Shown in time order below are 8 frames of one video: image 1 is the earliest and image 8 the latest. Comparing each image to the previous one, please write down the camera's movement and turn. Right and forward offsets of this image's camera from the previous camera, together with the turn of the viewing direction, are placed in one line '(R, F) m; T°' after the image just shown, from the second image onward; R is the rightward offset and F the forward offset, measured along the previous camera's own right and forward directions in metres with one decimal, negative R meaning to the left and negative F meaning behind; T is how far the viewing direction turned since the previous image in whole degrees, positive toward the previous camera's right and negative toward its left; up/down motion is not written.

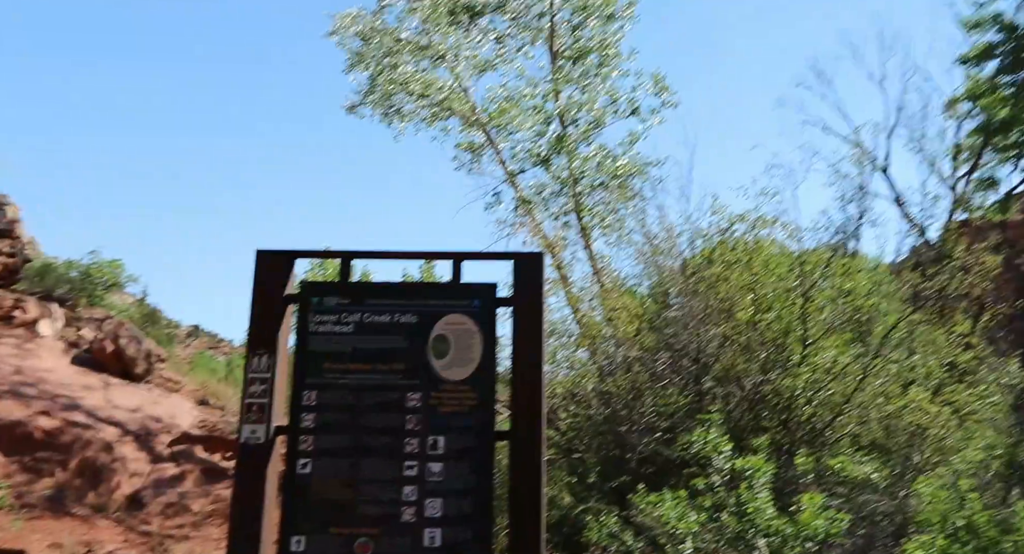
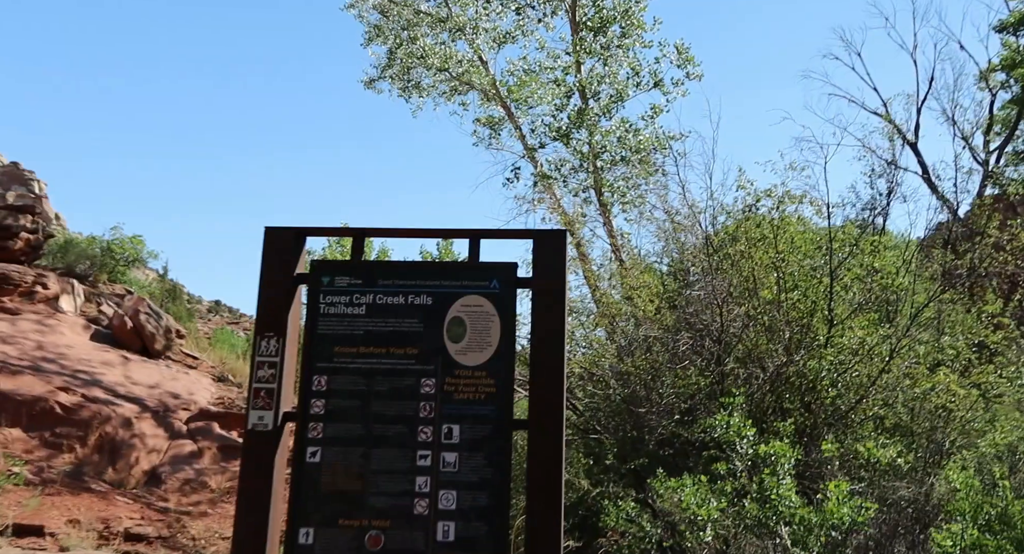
(0.0, +0.4) m; -1°
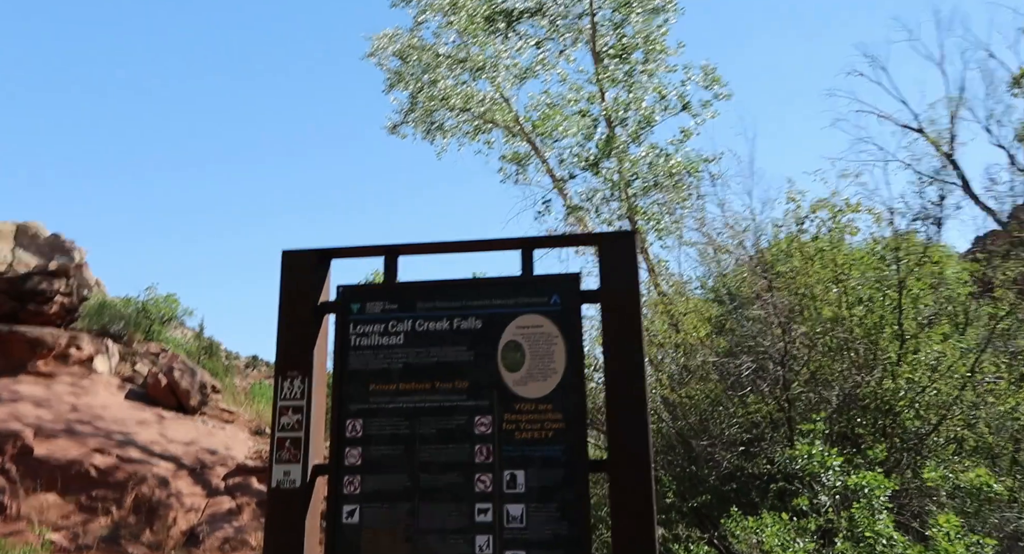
(-0.2, +1.1) m; -2°
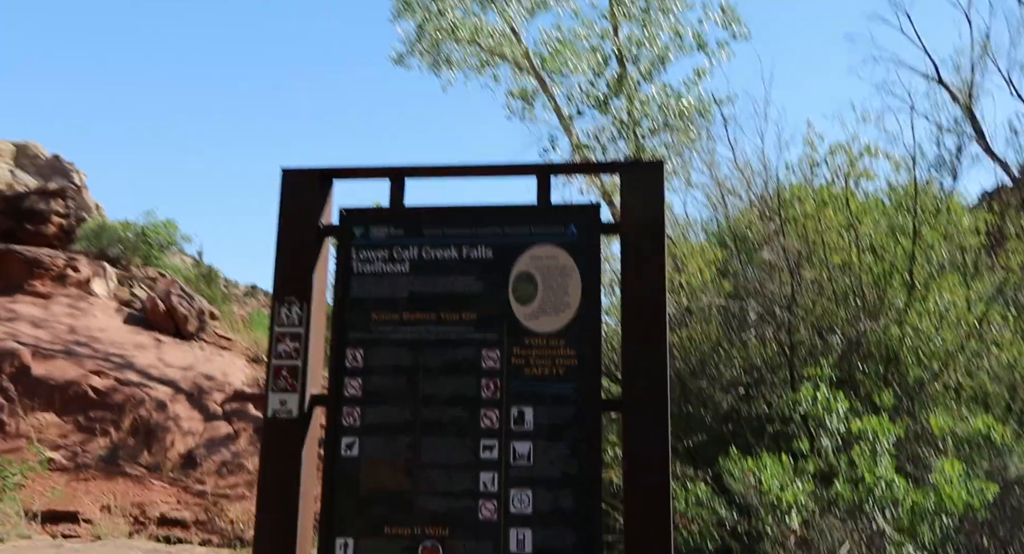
(-0.1, +0.3) m; 0°
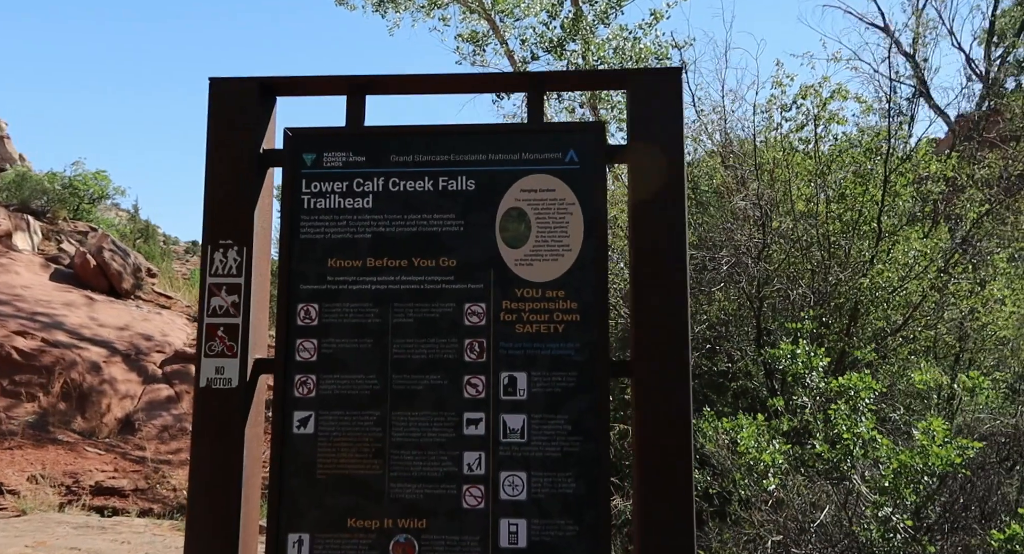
(-0.2, +1.0) m; +3°
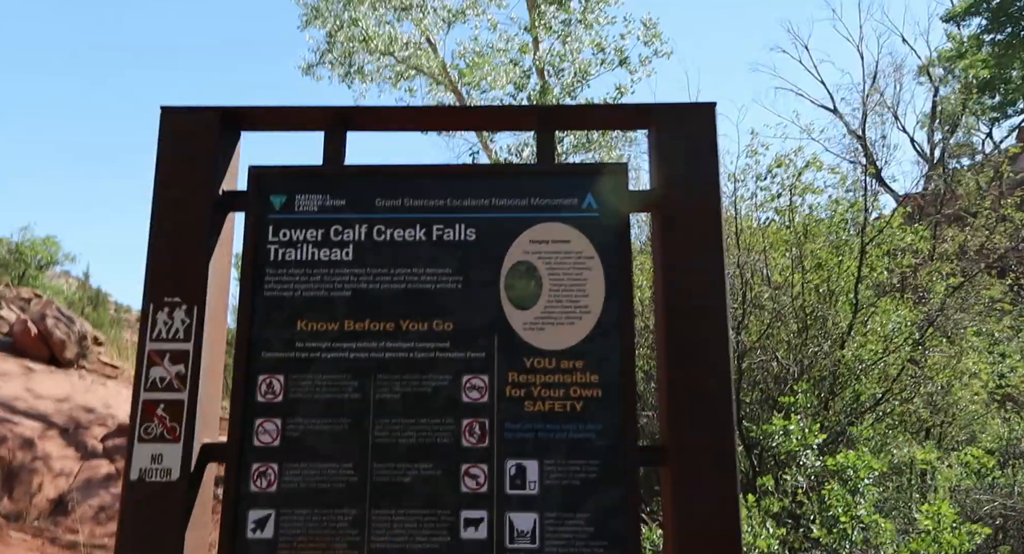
(-0.2, +0.7) m; +2°
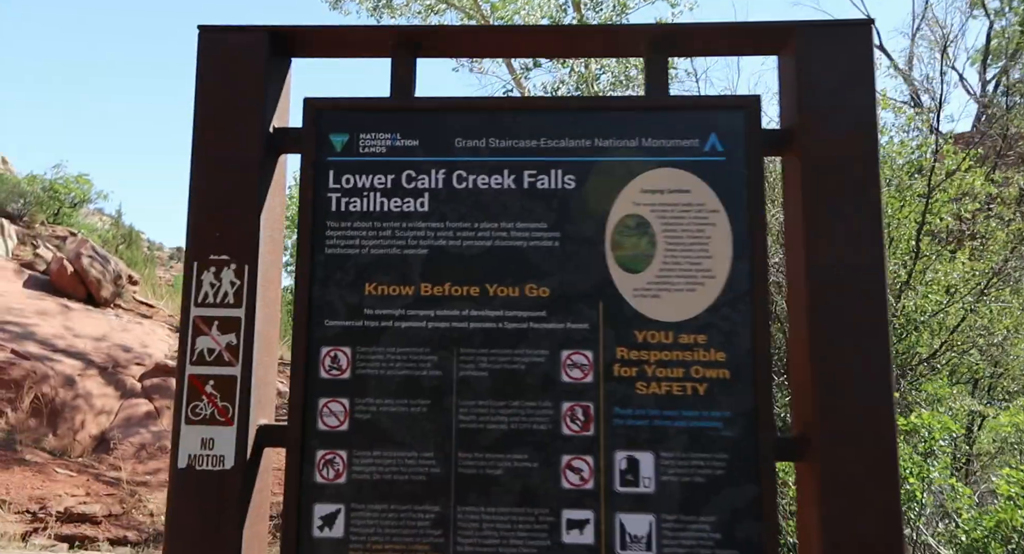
(-0.2, +0.6) m; -2°
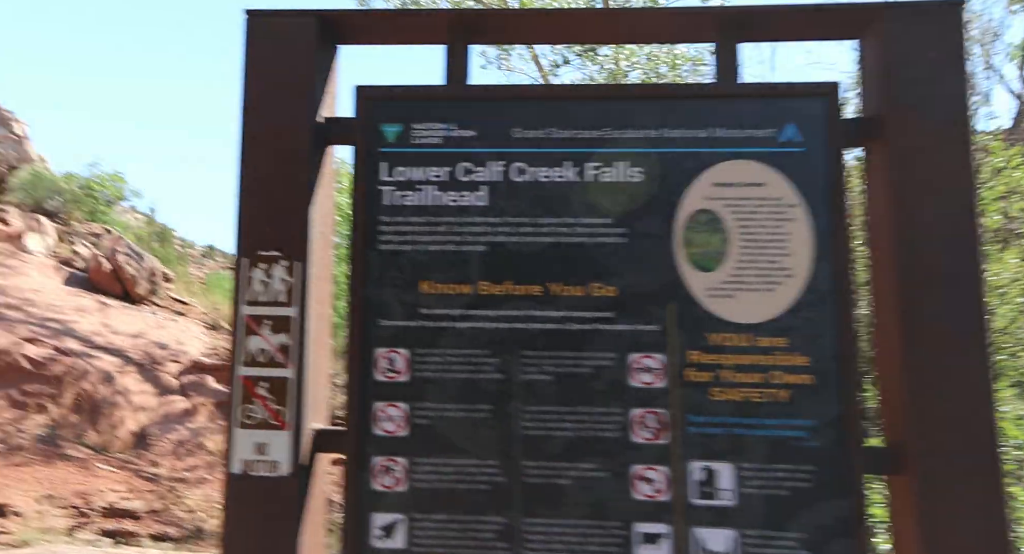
(-0.1, +0.2) m; -2°
